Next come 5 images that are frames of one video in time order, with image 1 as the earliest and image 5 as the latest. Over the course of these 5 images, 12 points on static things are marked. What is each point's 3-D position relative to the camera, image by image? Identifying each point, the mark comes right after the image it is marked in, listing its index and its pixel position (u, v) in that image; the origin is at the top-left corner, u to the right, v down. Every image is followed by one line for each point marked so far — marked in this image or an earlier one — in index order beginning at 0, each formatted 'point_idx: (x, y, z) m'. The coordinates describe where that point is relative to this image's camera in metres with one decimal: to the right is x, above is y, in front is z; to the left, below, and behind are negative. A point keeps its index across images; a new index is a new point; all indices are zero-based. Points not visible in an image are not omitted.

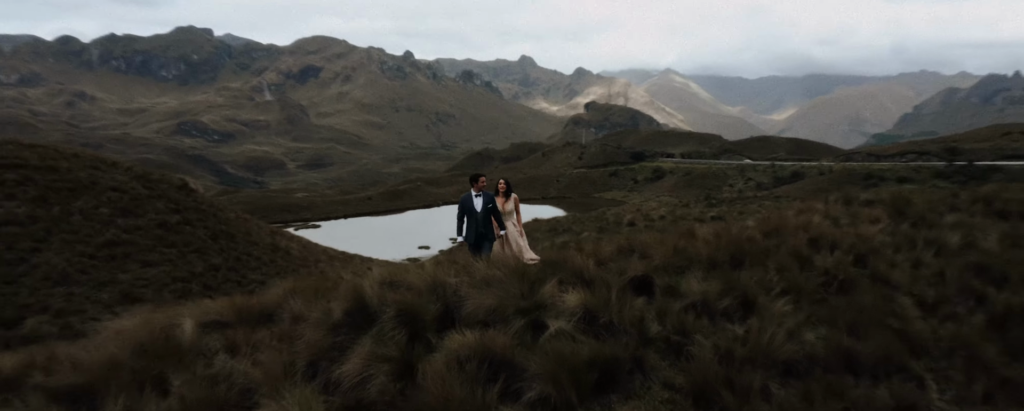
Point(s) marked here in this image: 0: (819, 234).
0: (+4.7, -0.4, +12.7) m
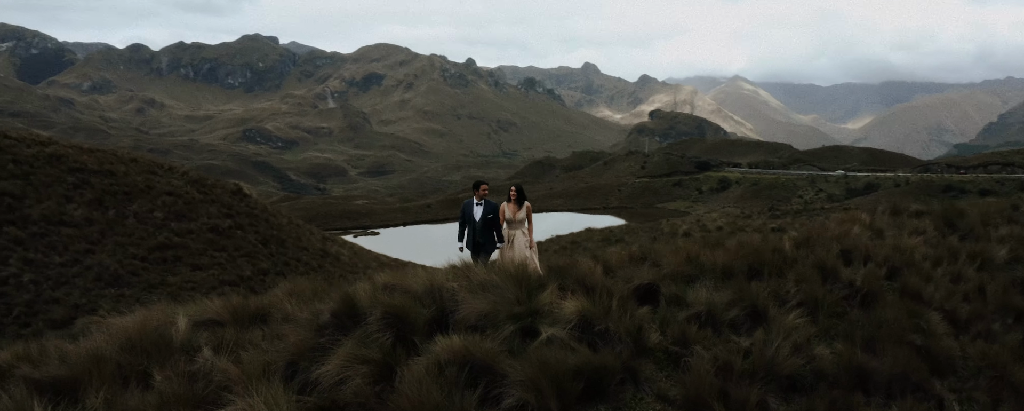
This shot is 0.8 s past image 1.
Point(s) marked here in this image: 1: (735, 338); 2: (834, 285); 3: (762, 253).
0: (+5.0, -0.6, +12.2) m
1: (+2.2, -1.3, +8.0) m
2: (+3.8, -1.0, +9.9) m
3: (+3.1, -0.6, +10.7) m
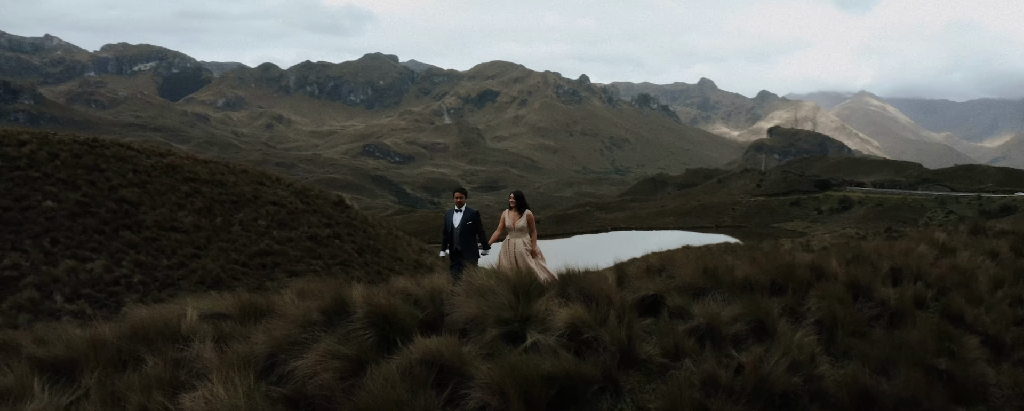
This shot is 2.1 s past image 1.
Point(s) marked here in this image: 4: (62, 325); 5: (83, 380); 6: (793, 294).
0: (+5.5, -0.8, +11.5) m
1: (+2.1, -1.4, +7.8) m
2: (+4.0, -1.1, +9.4) m
3: (+3.4, -0.7, +10.3) m
4: (-4.4, -1.2, +8.0) m
5: (-3.3, -1.4, +6.4) m
6: (+3.2, -1.0, +9.4) m
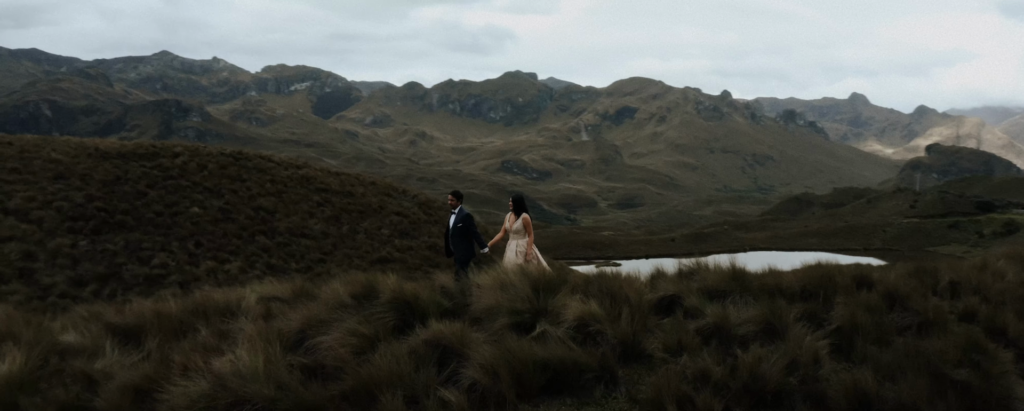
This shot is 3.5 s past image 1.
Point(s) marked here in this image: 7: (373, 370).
0: (+6.2, -1.0, +11.2) m
1: (+2.2, -1.4, +8.0) m
2: (+4.4, -1.2, +9.3) m
3: (+4.0, -0.8, +10.3) m
4: (-4.2, -1.1, +9.3) m
5: (-3.4, -1.3, +7.6) m
6: (+3.6, -1.1, +9.5) m
7: (-1.2, -1.4, +7.1) m
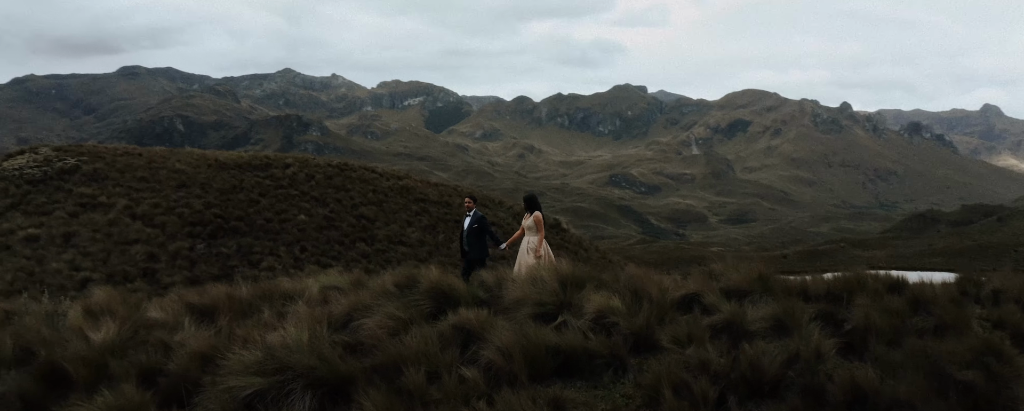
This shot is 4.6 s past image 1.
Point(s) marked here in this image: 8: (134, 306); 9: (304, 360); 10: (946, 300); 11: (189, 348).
0: (+6.8, -1.1, +11.1) m
1: (+2.4, -1.5, +8.5) m
2: (+4.7, -1.3, +9.5) m
3: (+4.5, -0.9, +10.6) m
4: (-3.8, -1.1, +10.7) m
5: (-3.2, -1.2, +8.8) m
6: (+3.9, -1.2, +9.8) m
7: (-1.1, -1.4, +8.1) m
8: (-4.5, -1.2, +9.8) m
9: (-1.9, -1.4, +7.7) m
10: (+5.5, -1.2, +10.1) m
11: (-3.2, -1.4, +8.1) m
